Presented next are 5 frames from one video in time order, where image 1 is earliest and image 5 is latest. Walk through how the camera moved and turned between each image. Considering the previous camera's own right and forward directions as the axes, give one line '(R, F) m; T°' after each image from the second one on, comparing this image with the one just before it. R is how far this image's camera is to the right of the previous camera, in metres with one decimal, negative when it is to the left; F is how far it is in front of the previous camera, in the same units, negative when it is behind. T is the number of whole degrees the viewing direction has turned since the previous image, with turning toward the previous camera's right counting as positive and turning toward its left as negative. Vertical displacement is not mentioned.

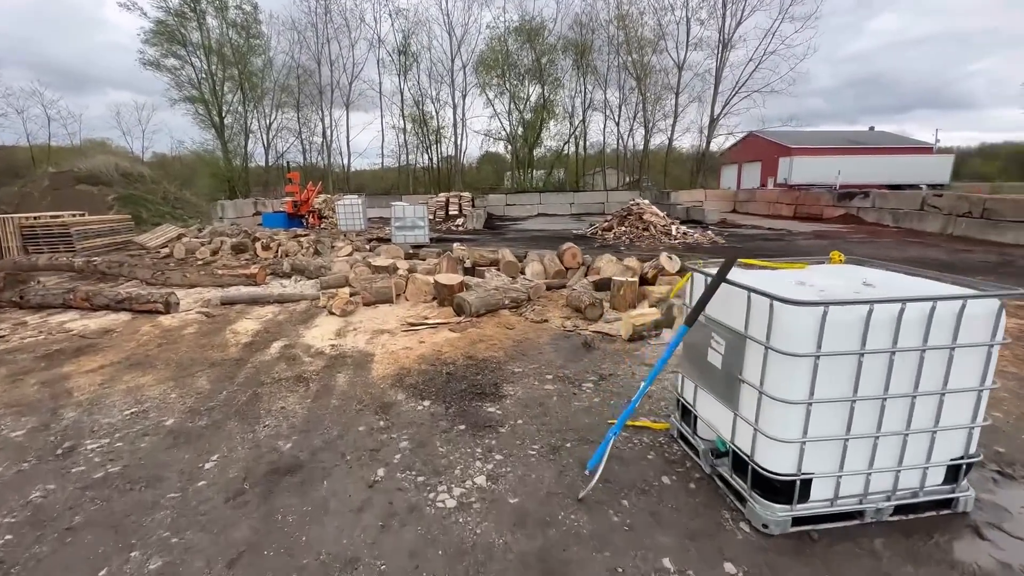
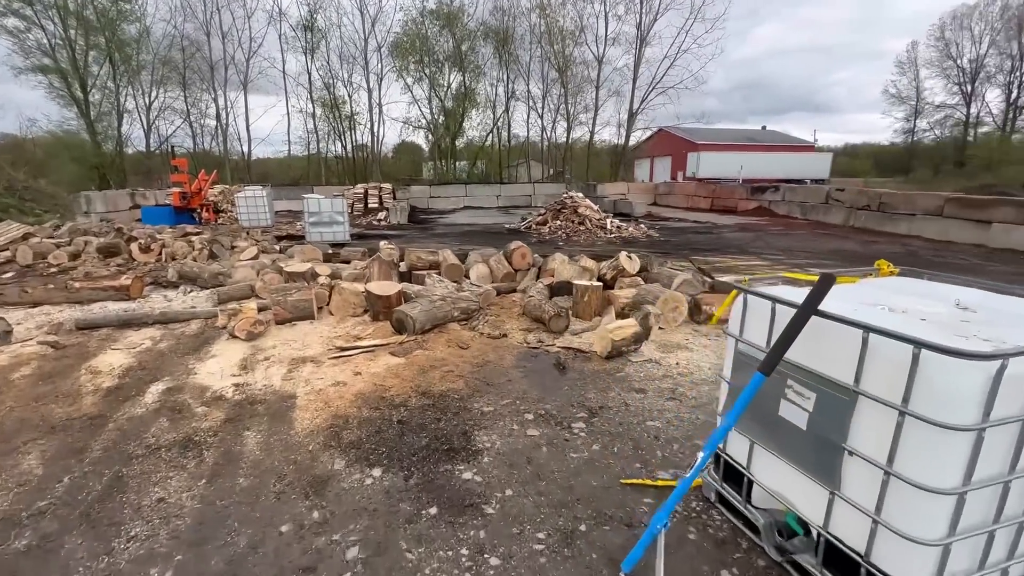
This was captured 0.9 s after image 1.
(-0.3, +0.8) m; +10°
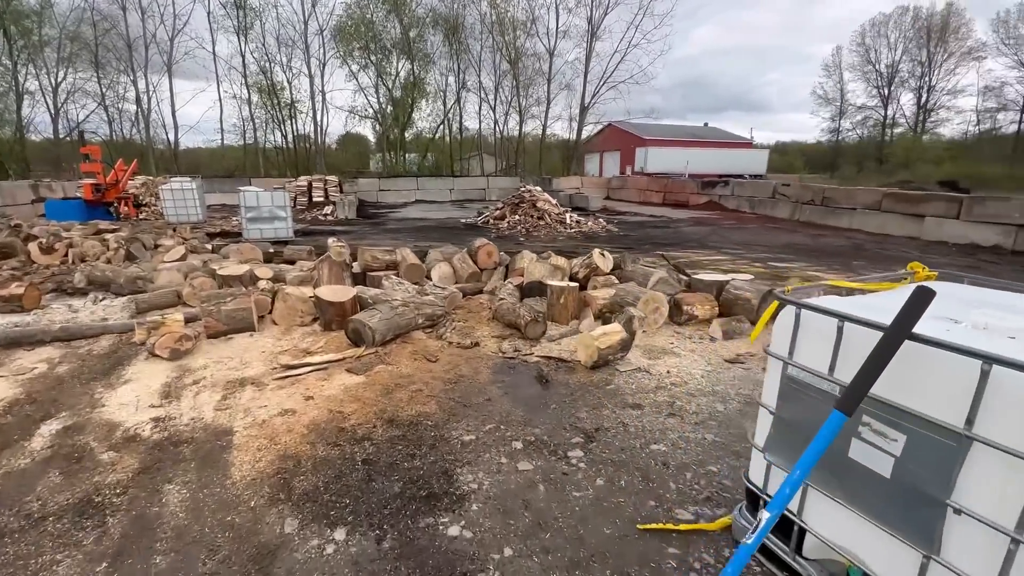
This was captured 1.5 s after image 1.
(-0.2, +0.4) m; +6°
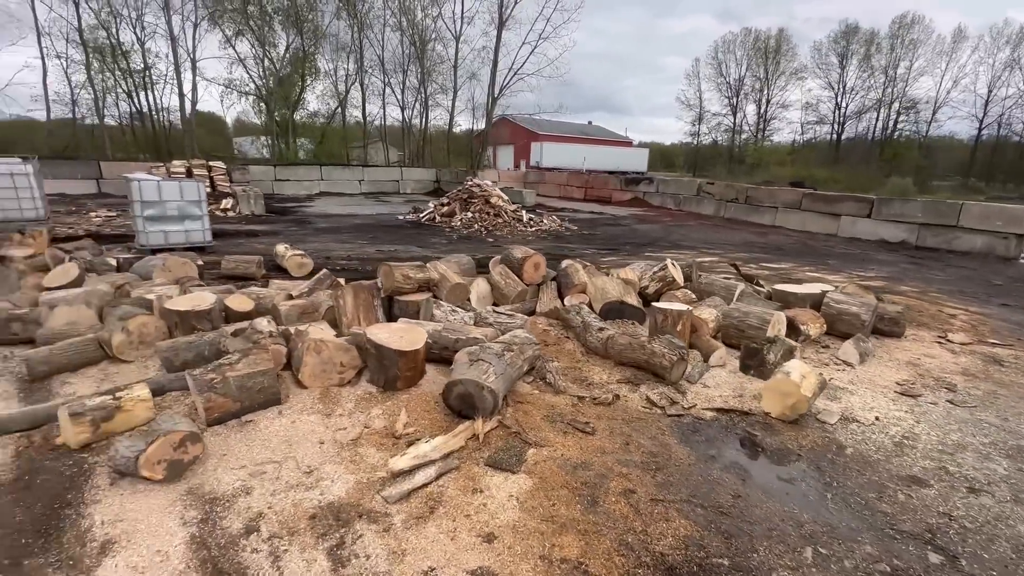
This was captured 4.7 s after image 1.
(-1.7, +1.3) m; +14°
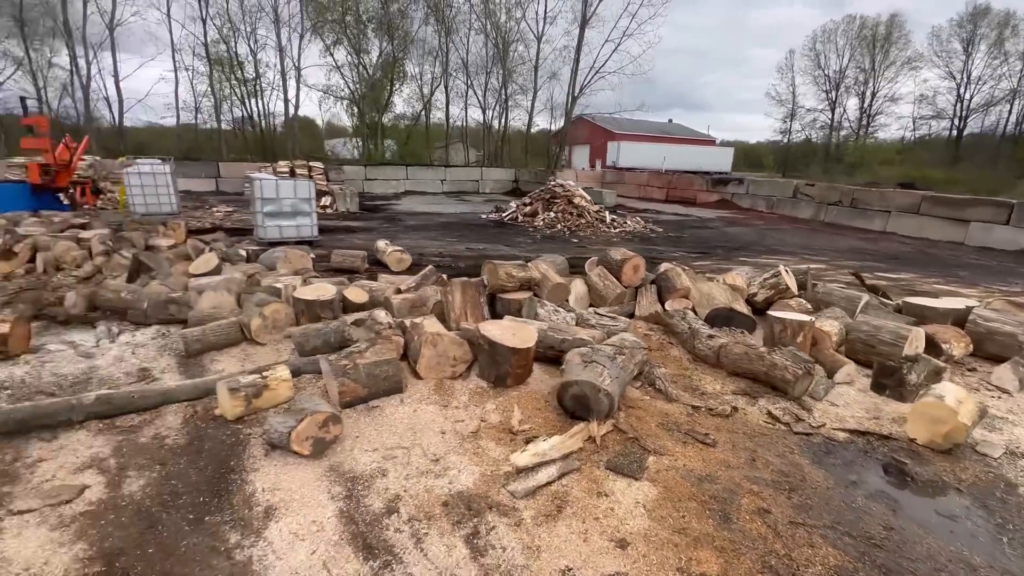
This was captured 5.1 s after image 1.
(-0.3, 0.0) m; -8°
